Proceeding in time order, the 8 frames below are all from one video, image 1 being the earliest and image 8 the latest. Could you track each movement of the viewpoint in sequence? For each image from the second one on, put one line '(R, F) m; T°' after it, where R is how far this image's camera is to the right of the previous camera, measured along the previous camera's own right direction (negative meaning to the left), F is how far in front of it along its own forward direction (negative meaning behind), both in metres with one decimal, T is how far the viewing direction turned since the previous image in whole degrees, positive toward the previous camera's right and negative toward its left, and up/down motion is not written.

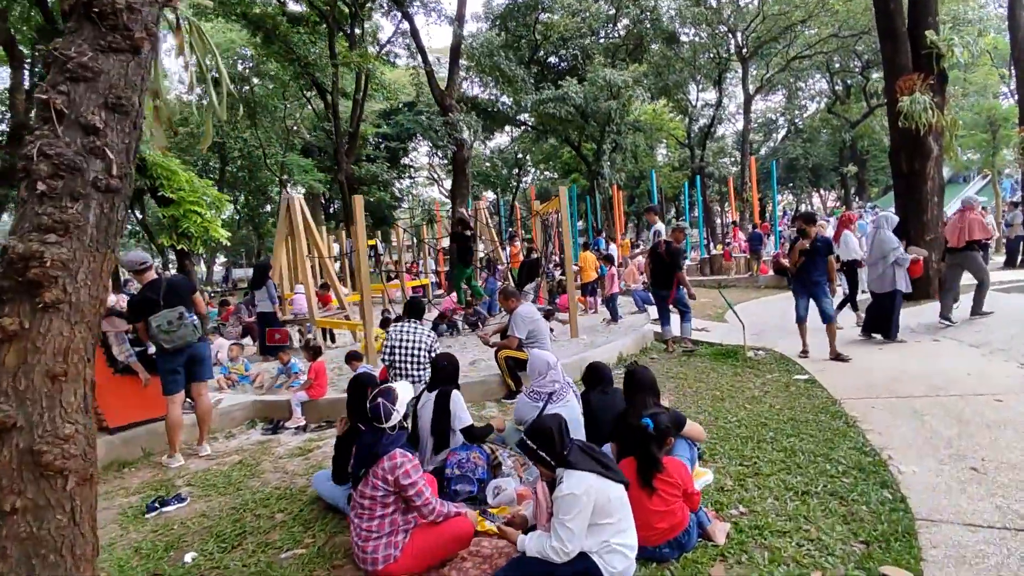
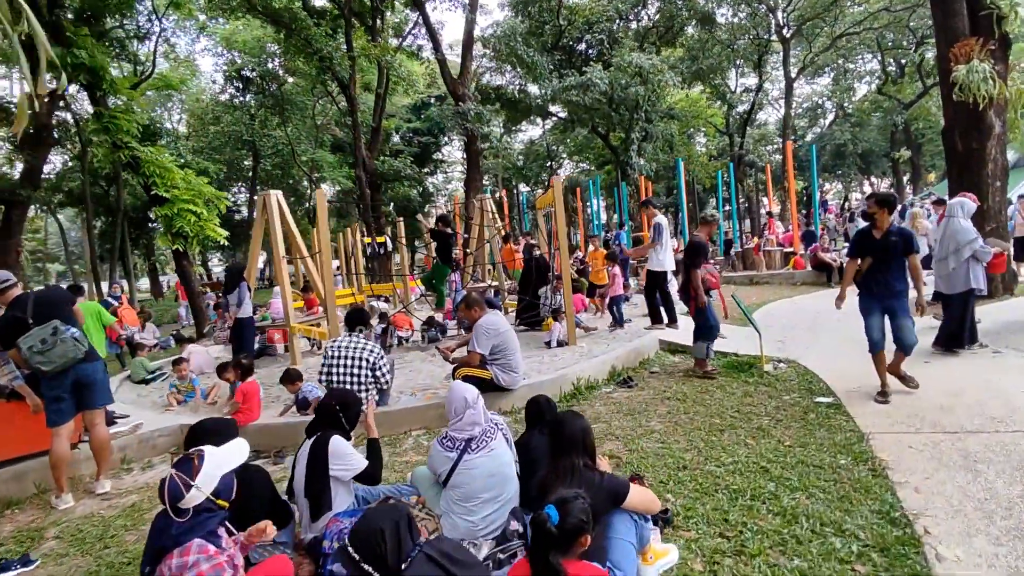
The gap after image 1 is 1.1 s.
(+0.7, +0.9) m; -4°
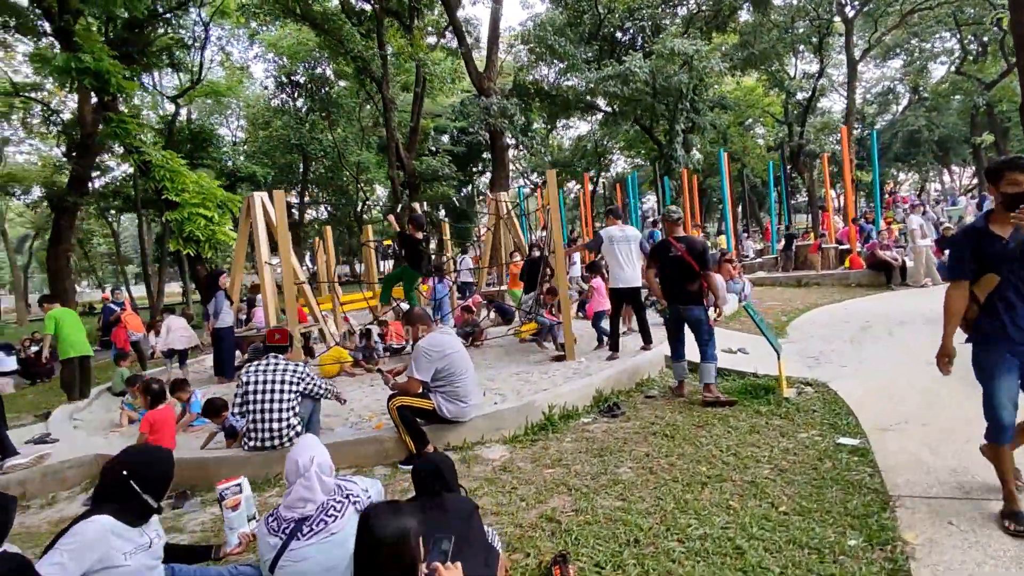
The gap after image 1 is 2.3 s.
(+0.8, +0.8) m; -6°
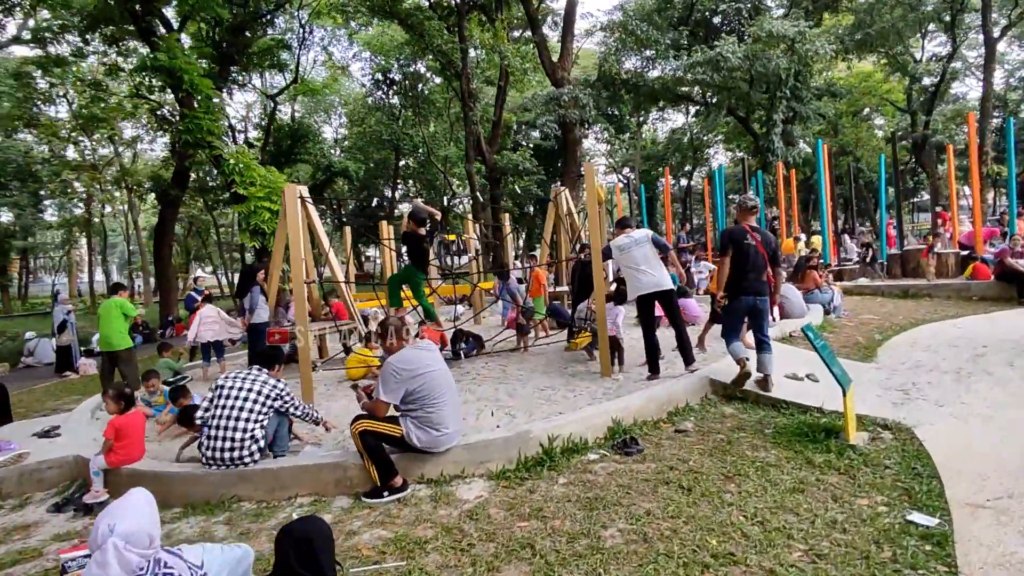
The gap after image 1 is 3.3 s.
(+0.6, +0.7) m; -9°
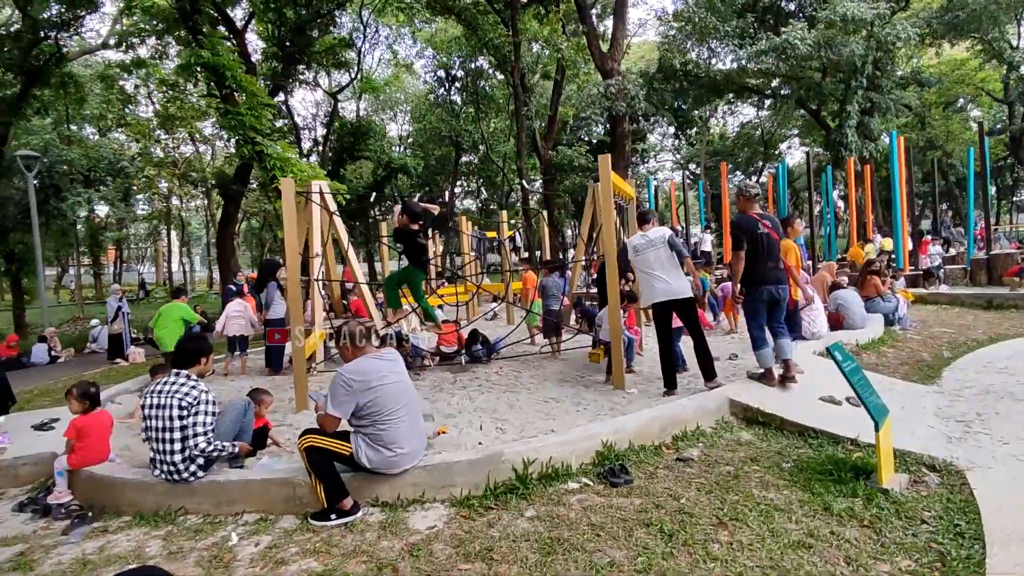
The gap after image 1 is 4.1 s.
(+0.5, +0.5) m; -6°
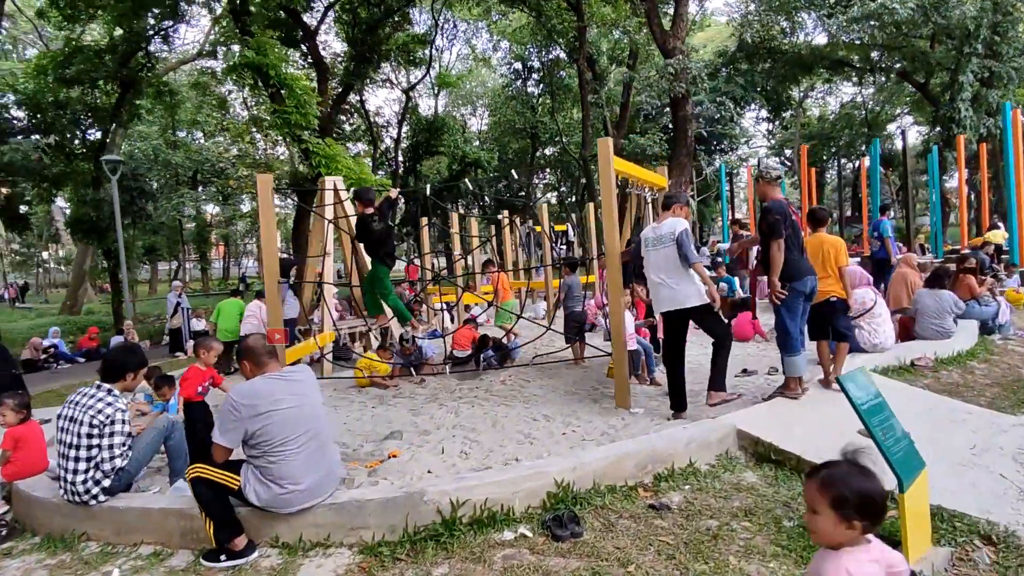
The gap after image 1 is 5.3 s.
(+0.8, +0.7) m; -8°
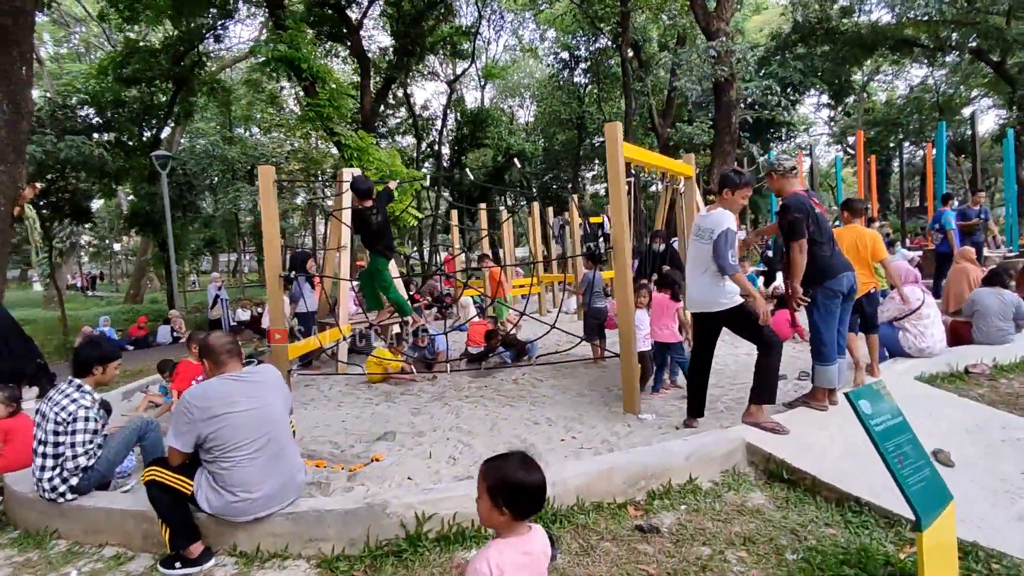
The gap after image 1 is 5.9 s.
(+0.4, +0.3) m; -5°
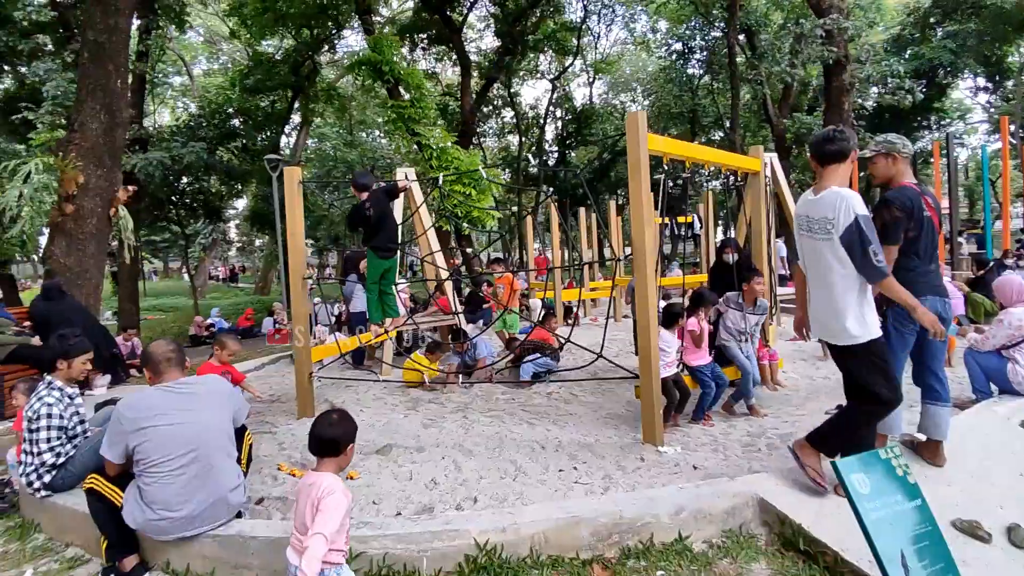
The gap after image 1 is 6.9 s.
(+0.7, +0.5) m; -11°
